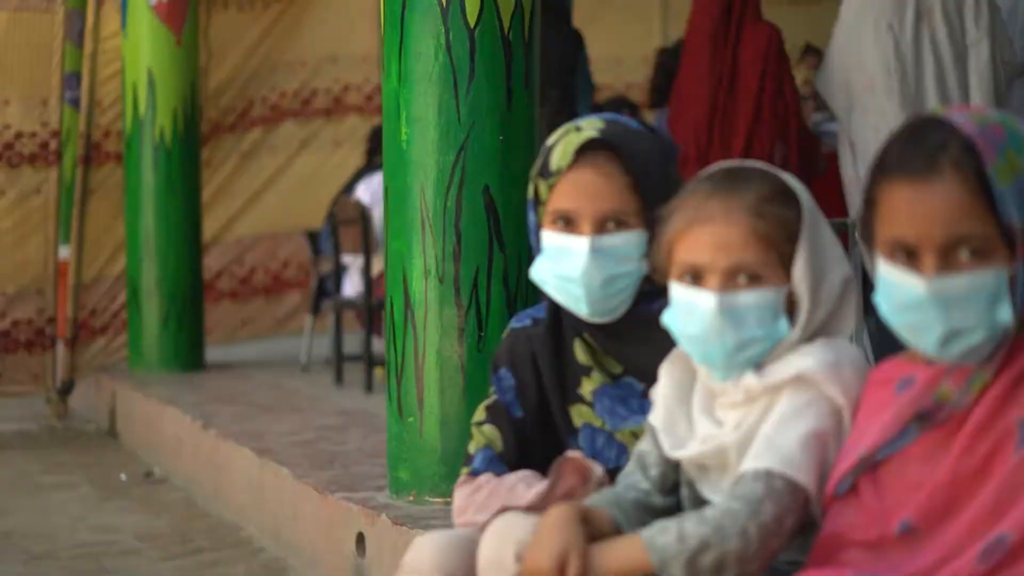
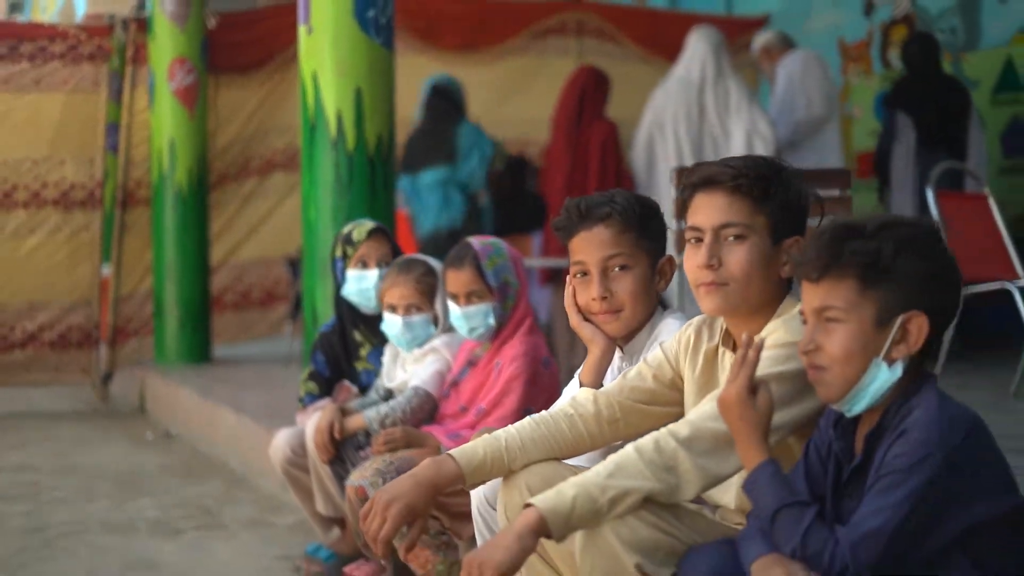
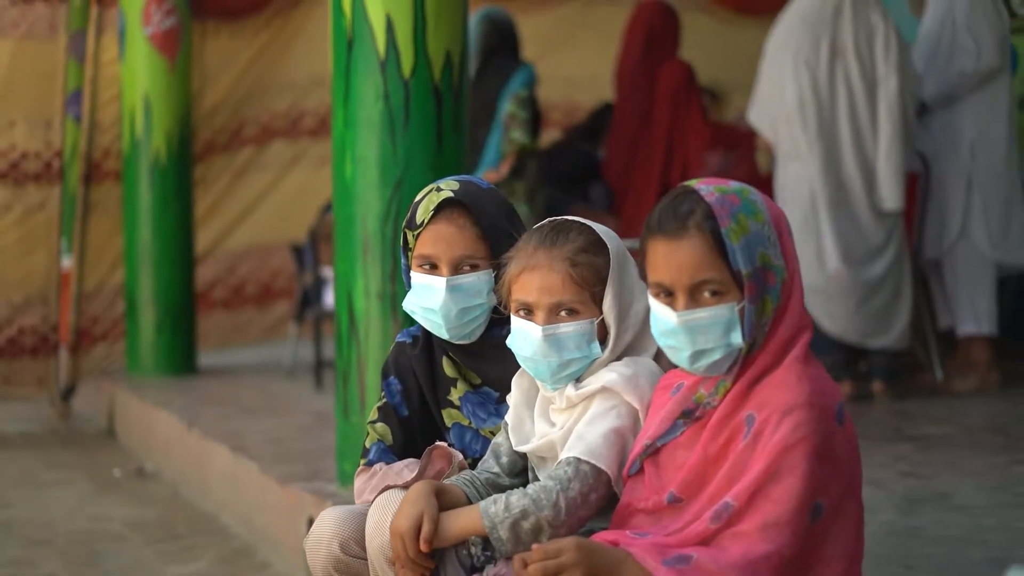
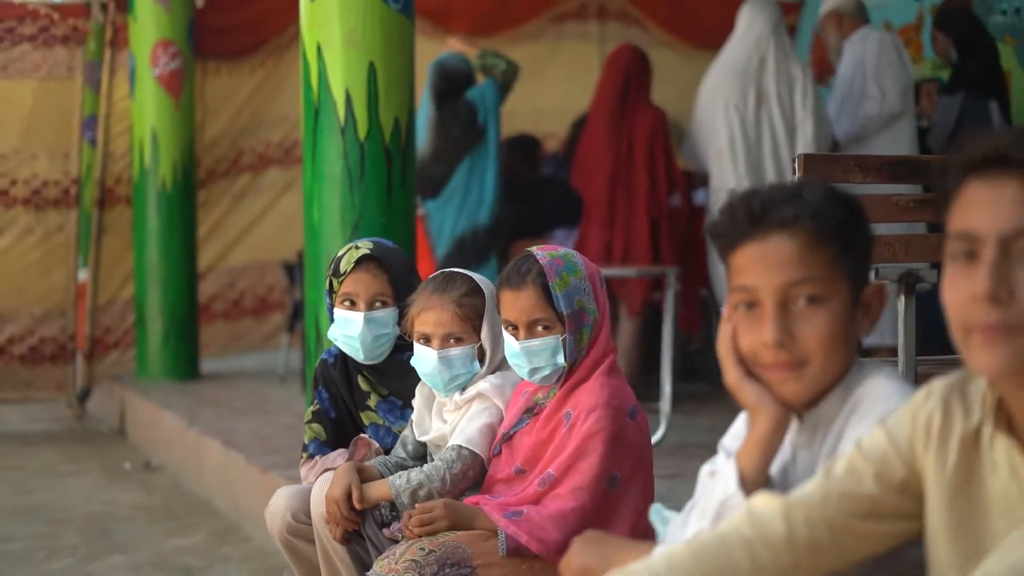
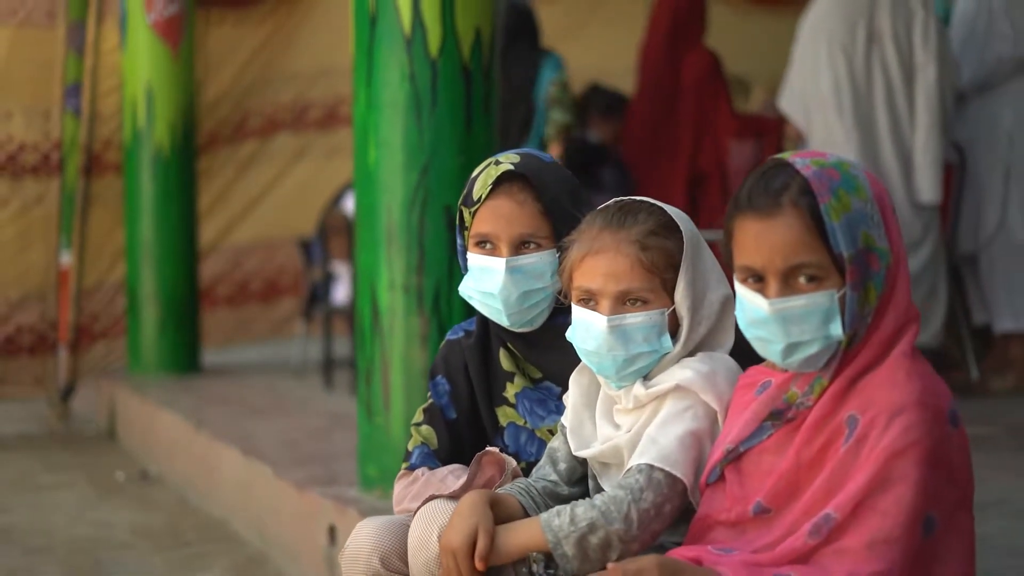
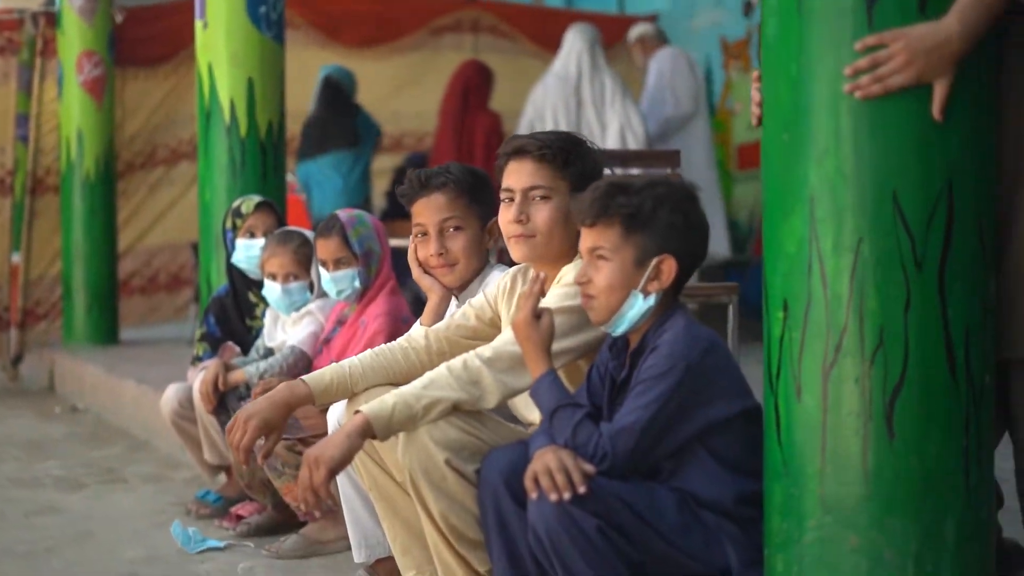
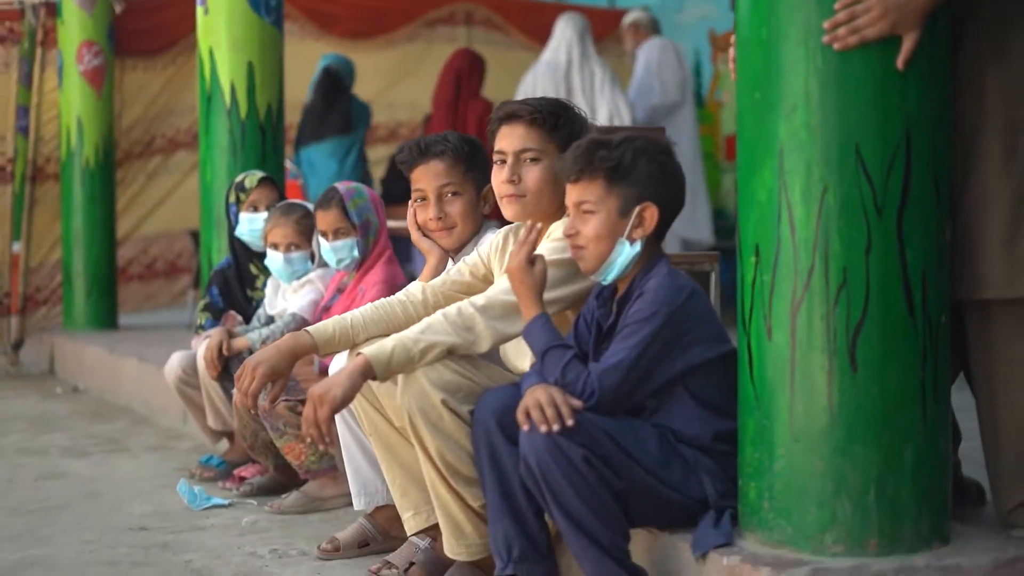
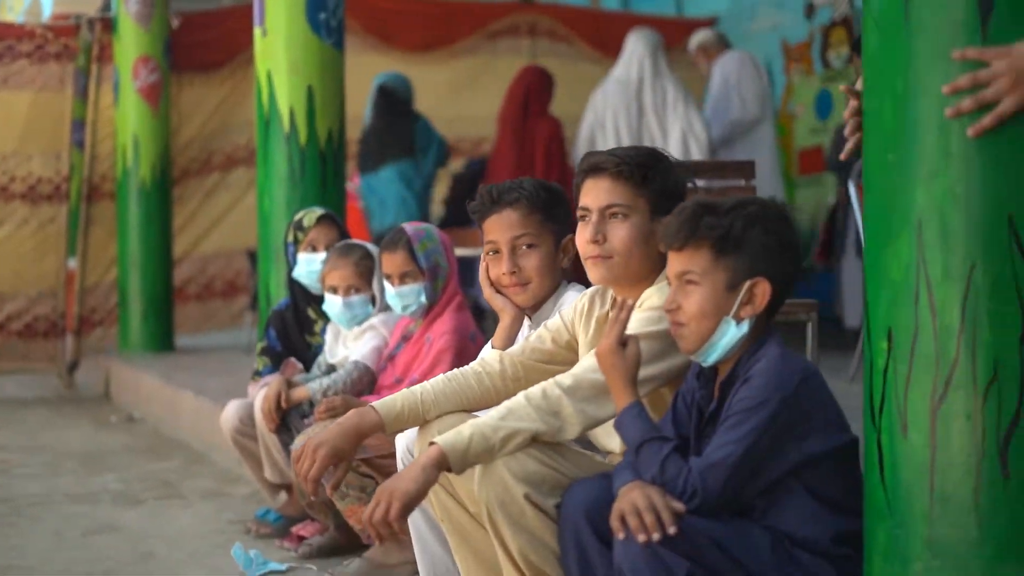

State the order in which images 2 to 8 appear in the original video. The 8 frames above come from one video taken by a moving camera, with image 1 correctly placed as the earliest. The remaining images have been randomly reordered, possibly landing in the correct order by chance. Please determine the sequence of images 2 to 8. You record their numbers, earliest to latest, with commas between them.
5, 3, 4, 2, 8, 6, 7
